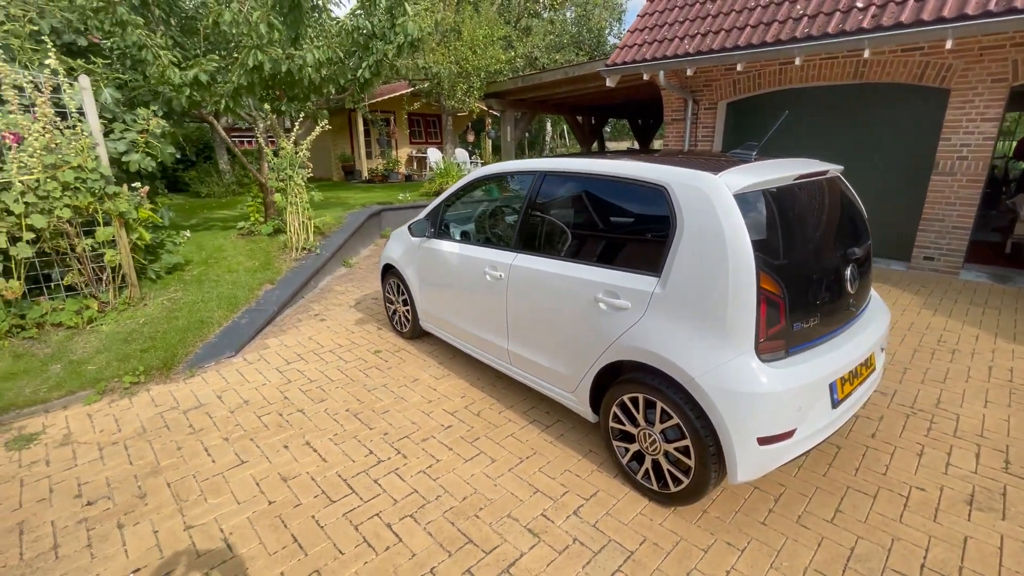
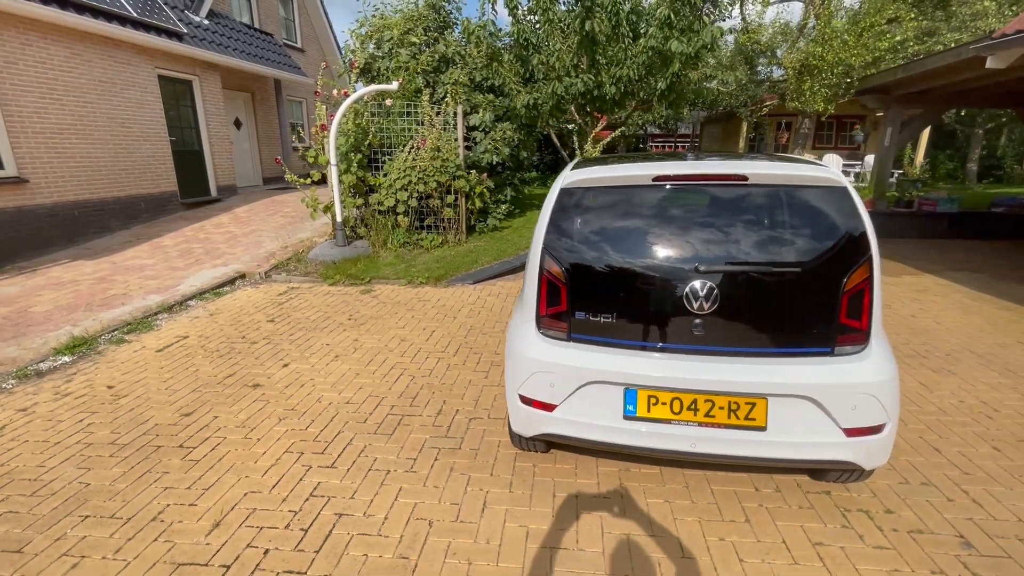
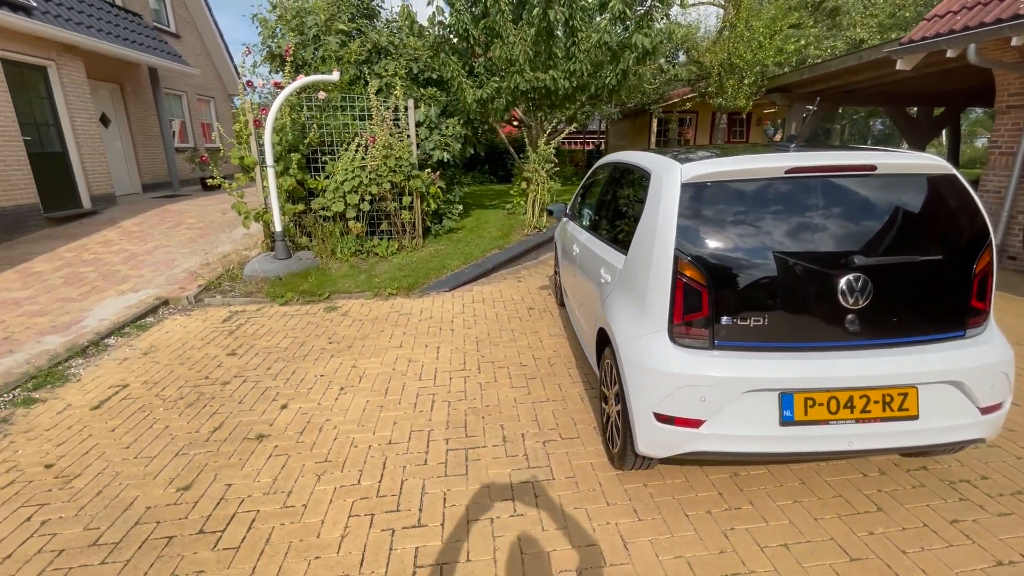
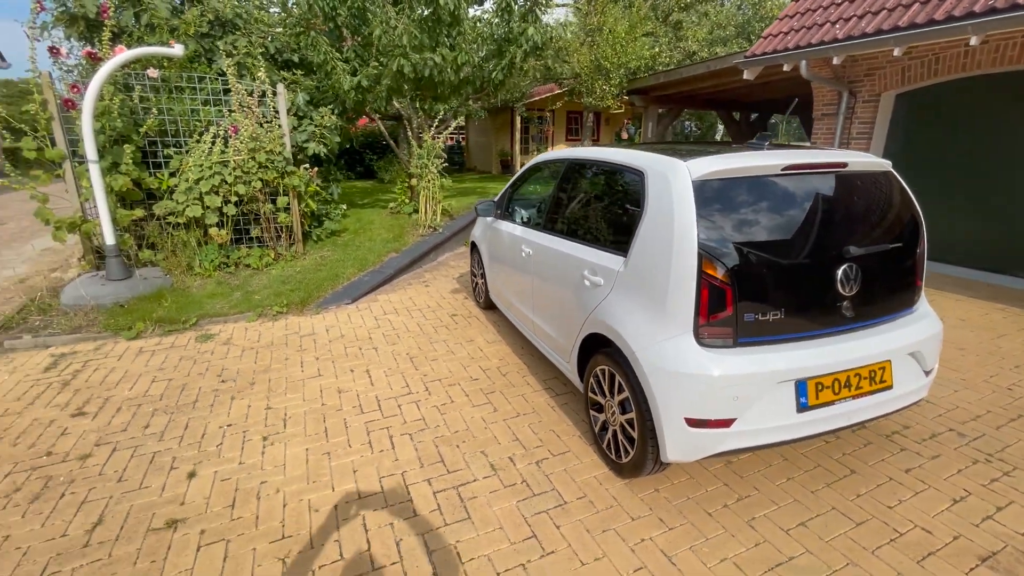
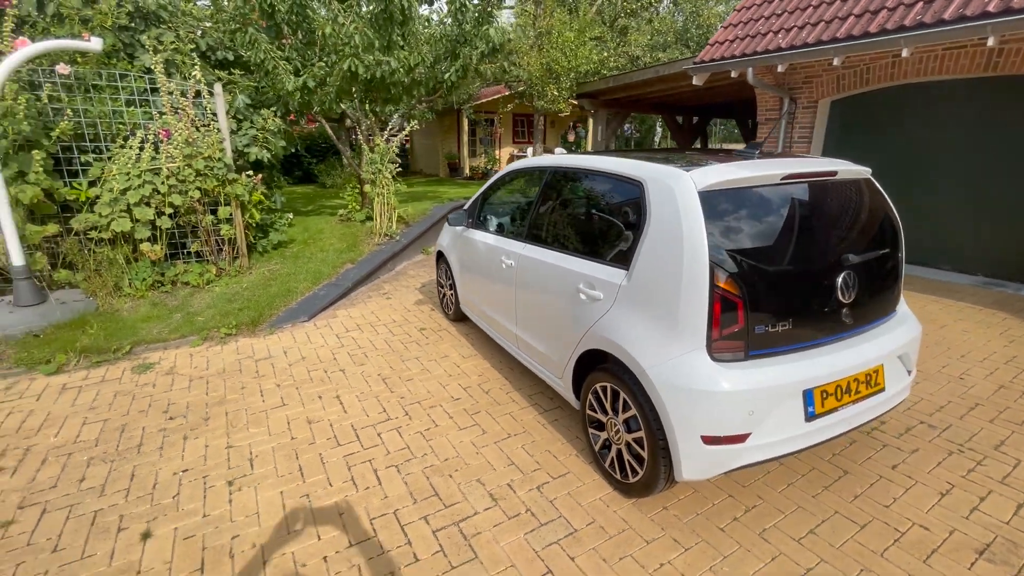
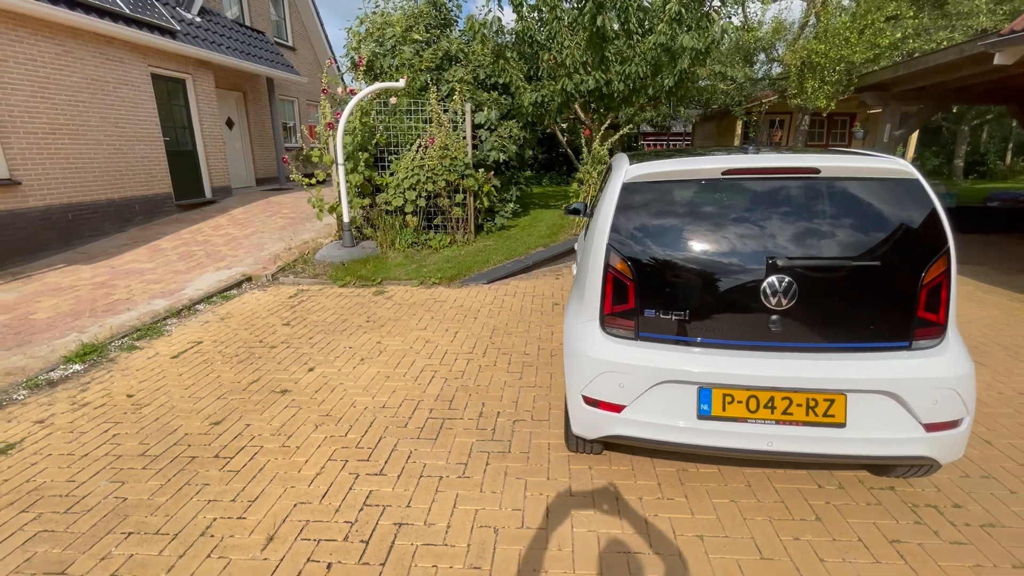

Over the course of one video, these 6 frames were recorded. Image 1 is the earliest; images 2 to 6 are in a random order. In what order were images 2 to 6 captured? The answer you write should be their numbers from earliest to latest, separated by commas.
5, 4, 3, 6, 2
